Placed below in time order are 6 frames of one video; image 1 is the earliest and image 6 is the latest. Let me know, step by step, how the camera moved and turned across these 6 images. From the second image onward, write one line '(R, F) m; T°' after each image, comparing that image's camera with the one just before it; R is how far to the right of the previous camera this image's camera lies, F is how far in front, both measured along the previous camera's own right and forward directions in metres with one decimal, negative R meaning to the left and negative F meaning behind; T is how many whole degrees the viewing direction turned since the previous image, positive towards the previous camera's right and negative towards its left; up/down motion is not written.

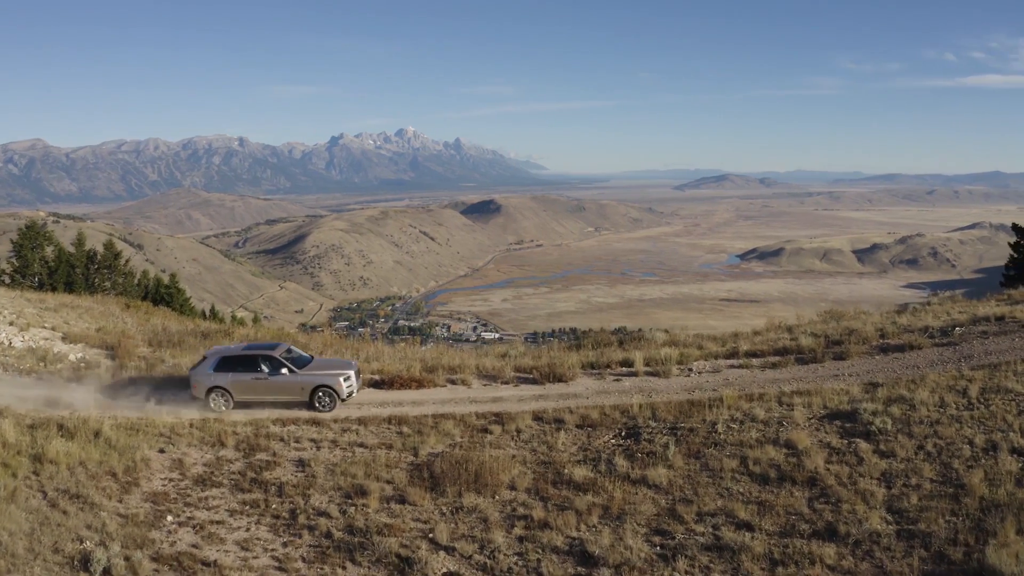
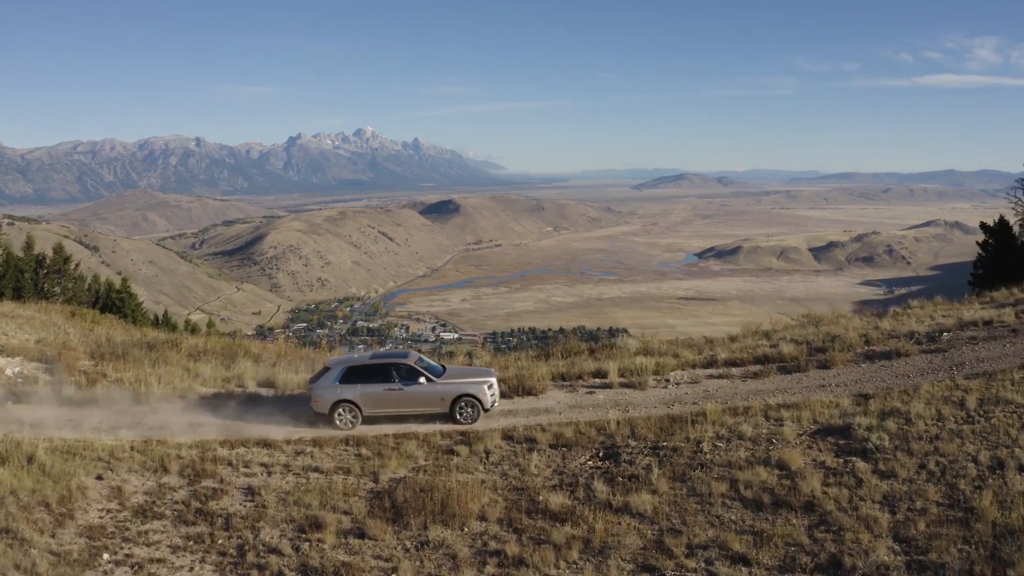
(-0.1, +0.7) m; +4°
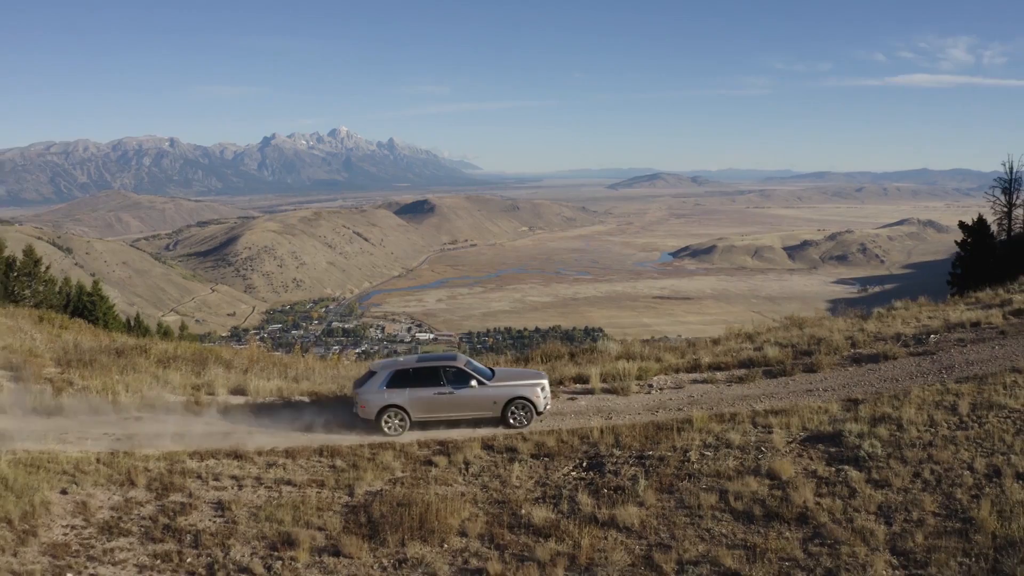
(0.0, +0.3) m; +2°
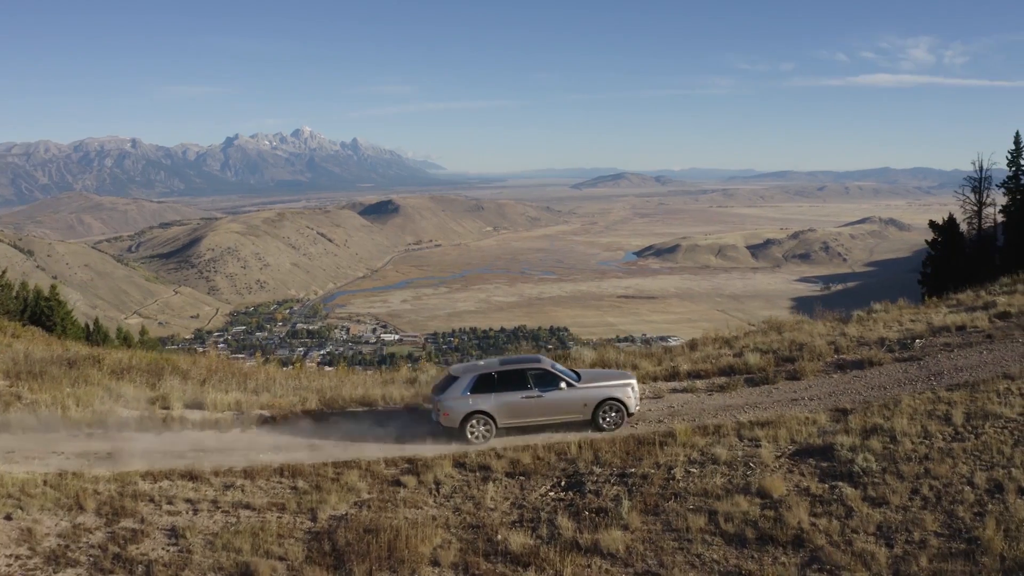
(-0.1, +0.5) m; +3°
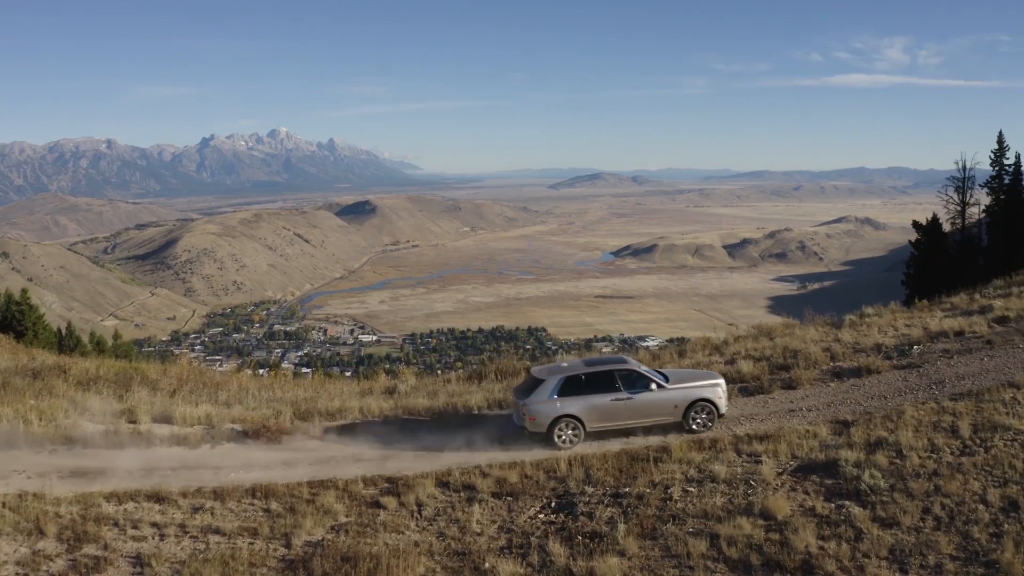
(-0.1, +0.4) m; +2°
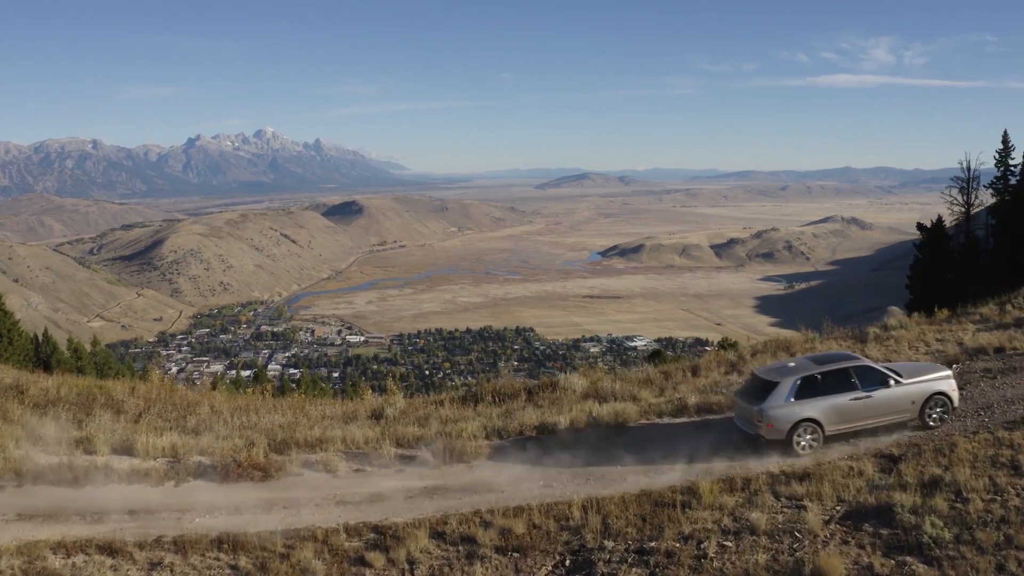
(-0.1, +0.7) m; +1°
